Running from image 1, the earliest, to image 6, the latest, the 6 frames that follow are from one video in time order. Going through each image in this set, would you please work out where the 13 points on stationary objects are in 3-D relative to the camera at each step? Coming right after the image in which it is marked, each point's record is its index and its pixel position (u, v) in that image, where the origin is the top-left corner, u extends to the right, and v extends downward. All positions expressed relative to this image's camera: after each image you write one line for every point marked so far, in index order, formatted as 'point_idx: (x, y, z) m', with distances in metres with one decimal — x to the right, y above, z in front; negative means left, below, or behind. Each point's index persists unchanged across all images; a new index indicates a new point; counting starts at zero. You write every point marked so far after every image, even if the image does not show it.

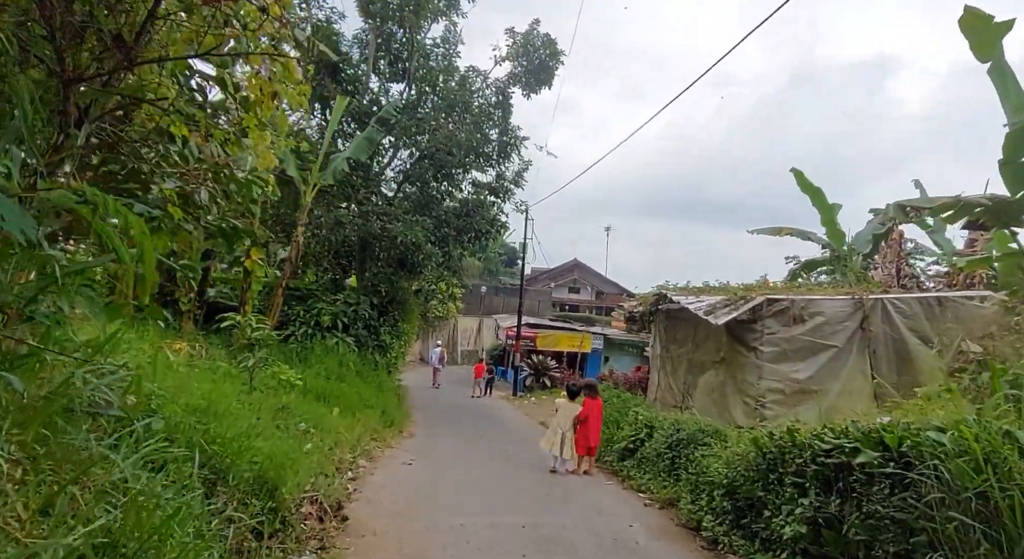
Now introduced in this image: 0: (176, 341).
0: (-4.8, -0.9, +9.3) m
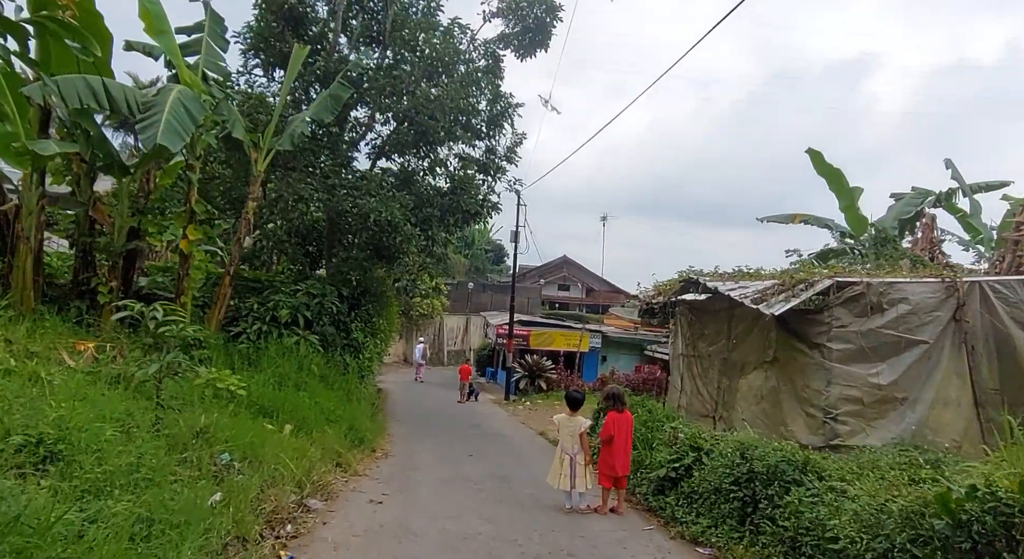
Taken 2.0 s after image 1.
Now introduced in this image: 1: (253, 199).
0: (-4.8, -0.7, +7.3) m
1: (-3.8, +1.2, +9.6) m
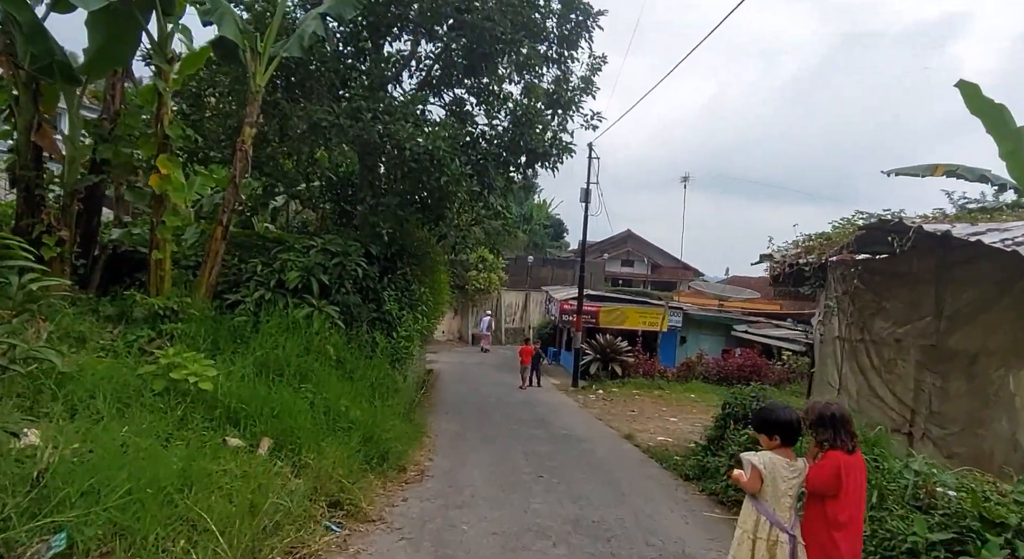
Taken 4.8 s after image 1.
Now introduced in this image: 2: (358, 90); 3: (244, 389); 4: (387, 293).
0: (-4.1, -0.2, +5.0) m
1: (-2.8, +1.7, +7.2) m
2: (-2.0, +2.4, +8.5) m
3: (-2.1, -0.8, +5.1) m
4: (-1.6, -0.2, +8.2) m
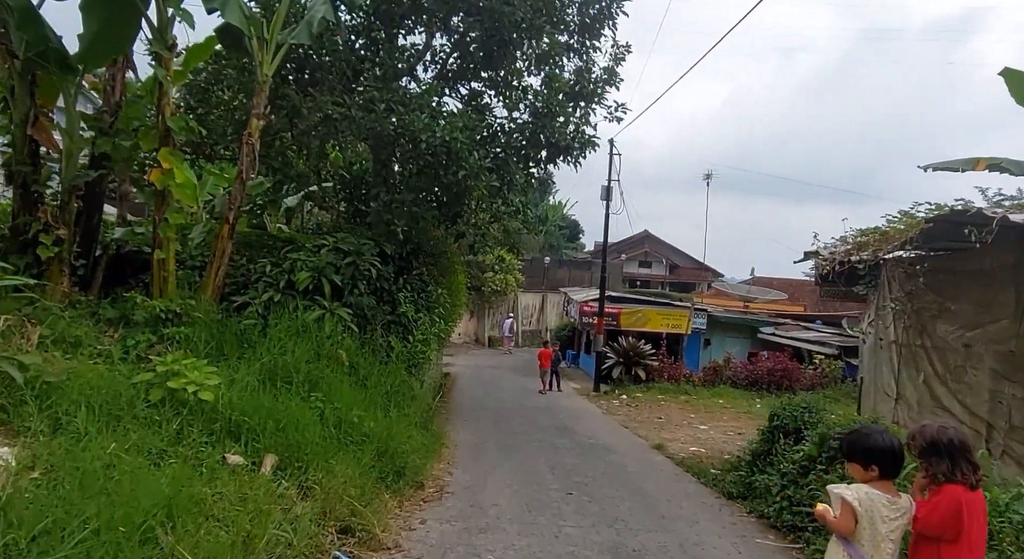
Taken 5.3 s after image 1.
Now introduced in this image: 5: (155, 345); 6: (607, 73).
0: (-3.9, -0.2, +4.6) m
1: (-2.6, +1.7, +6.8) m
2: (-1.7, +2.4, +8.0) m
3: (-1.9, -0.8, +4.6) m
4: (-1.3, -0.2, +7.8) m
5: (-3.1, -0.6, +5.7) m
6: (+1.5, +3.2, +10.3) m
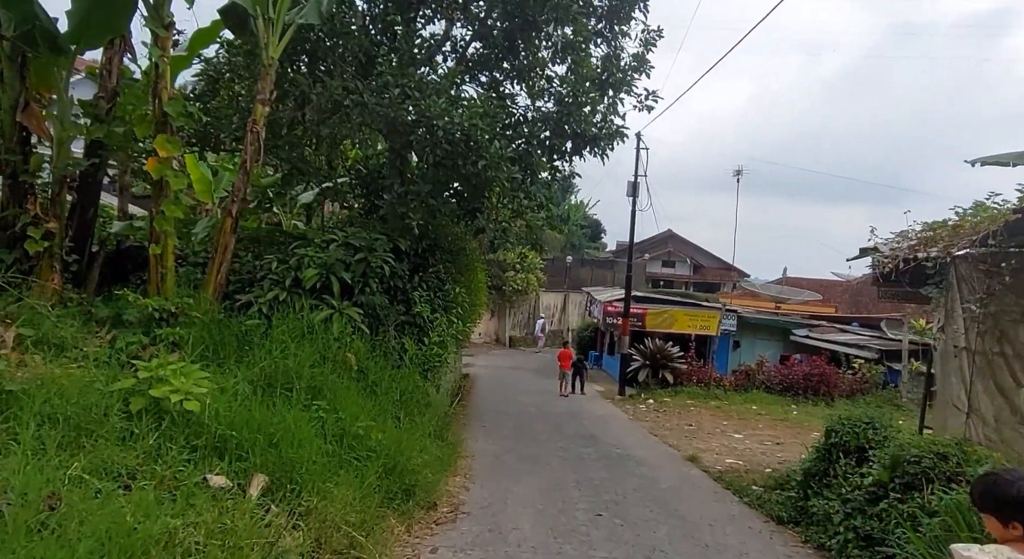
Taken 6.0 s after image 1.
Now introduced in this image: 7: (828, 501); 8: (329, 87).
0: (-3.7, -0.2, +4.2) m
1: (-2.4, +1.7, +6.3) m
2: (-1.4, +2.4, +7.5) m
3: (-1.7, -0.8, +4.1) m
4: (-1.0, -0.2, +7.3) m
5: (-2.9, -0.5, +5.2) m
6: (+1.8, +3.2, +9.7) m
7: (+2.2, -1.6, +4.7) m
8: (-2.0, +2.1, +7.1) m
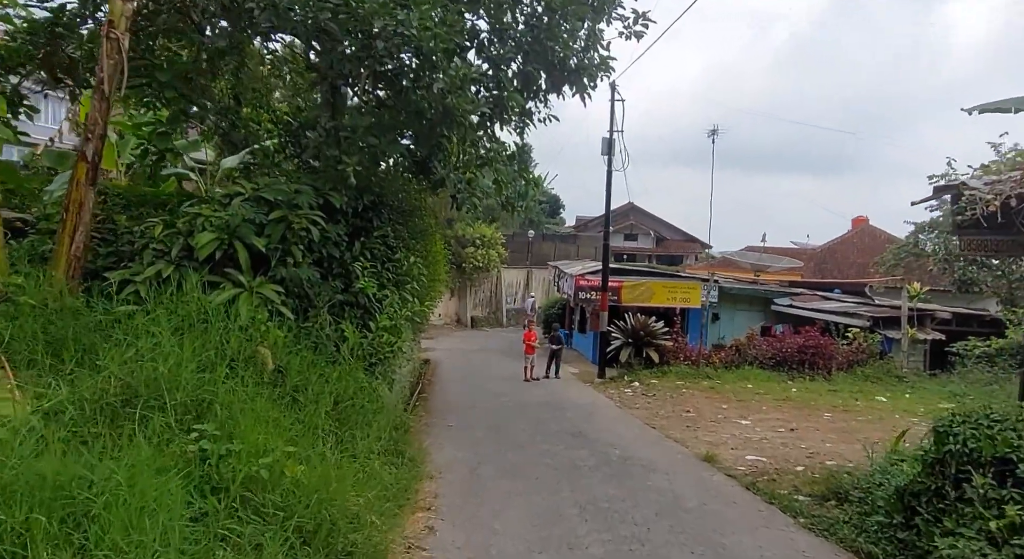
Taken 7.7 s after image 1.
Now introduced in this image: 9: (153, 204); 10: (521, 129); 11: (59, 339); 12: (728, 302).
0: (-3.7, -0.1, +2.3) m
1: (-2.6, +1.9, +4.4) m
2: (-1.8, +2.7, +5.7) m
3: (-1.7, -0.6, +2.4) m
4: (-1.3, +0.1, +5.5) m
5: (-3.0, -0.4, +3.4) m
6: (+1.3, +3.7, +8.1) m
7: (+2.2, -1.3, +3.2) m
8: (-2.3, +2.3, +5.2) m
9: (-2.9, +0.6, +5.4) m
10: (+0.1, +1.7, +7.5) m
11: (-2.6, -0.3, +3.8) m
12: (+5.5, -0.6, +16.6) m
